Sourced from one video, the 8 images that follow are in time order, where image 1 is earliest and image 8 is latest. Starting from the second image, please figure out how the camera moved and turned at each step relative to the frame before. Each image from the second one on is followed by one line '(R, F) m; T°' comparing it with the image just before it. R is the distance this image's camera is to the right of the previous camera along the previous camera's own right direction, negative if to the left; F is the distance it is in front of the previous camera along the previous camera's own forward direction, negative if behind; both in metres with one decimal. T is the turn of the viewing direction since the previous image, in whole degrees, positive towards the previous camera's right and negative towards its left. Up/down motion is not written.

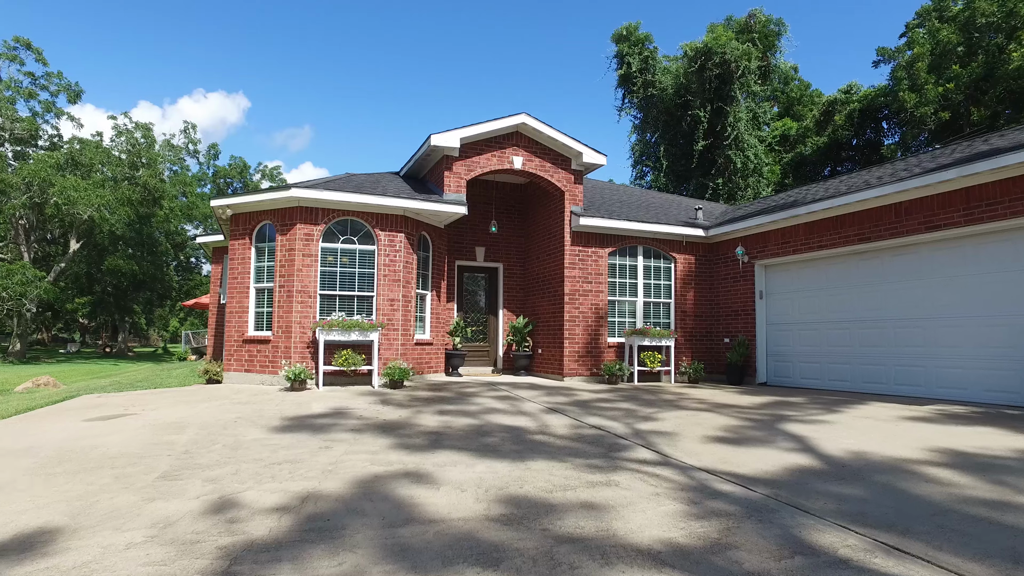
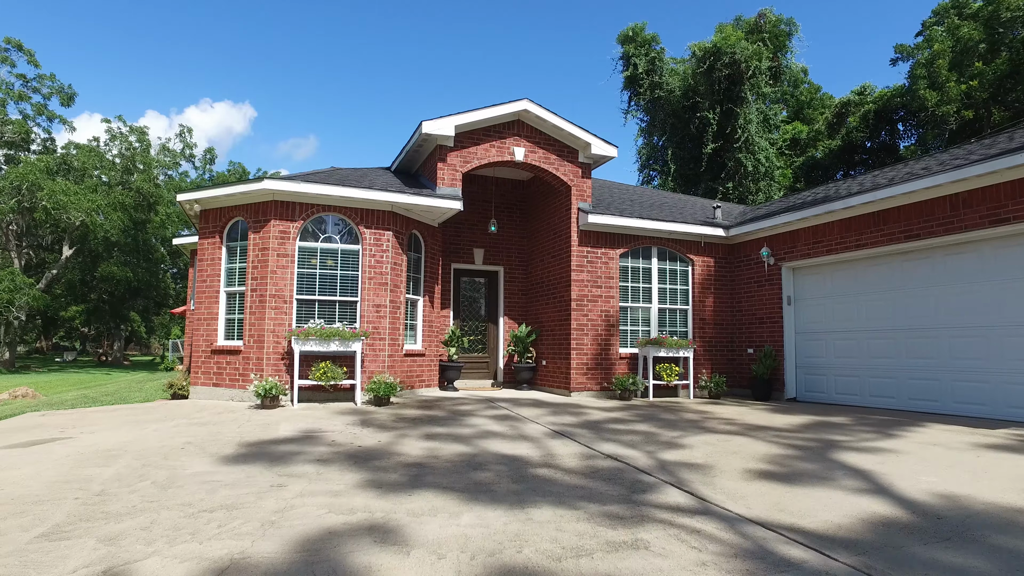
(0.0, +1.2) m; 0°
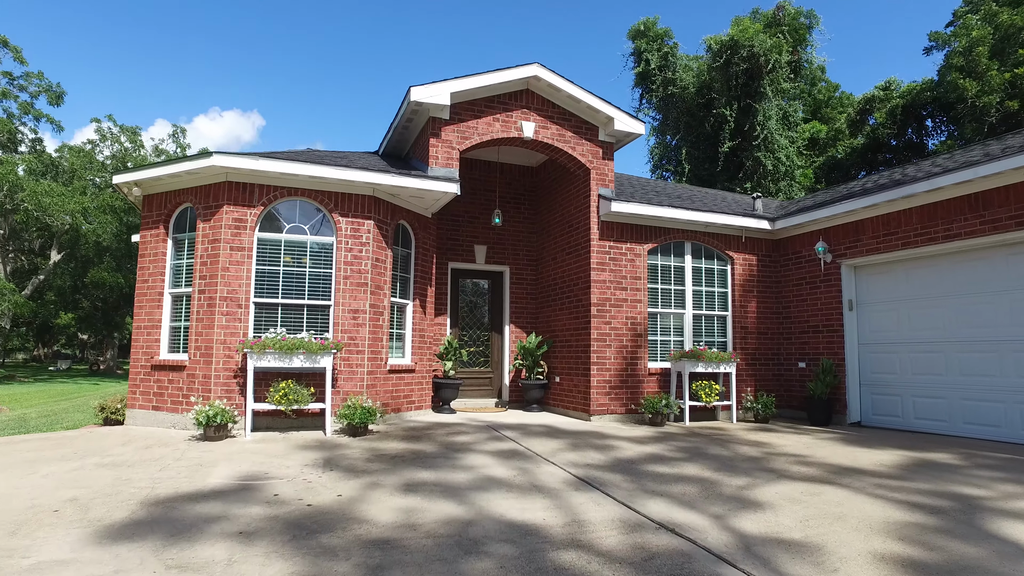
(0.0, +1.9) m; 0°
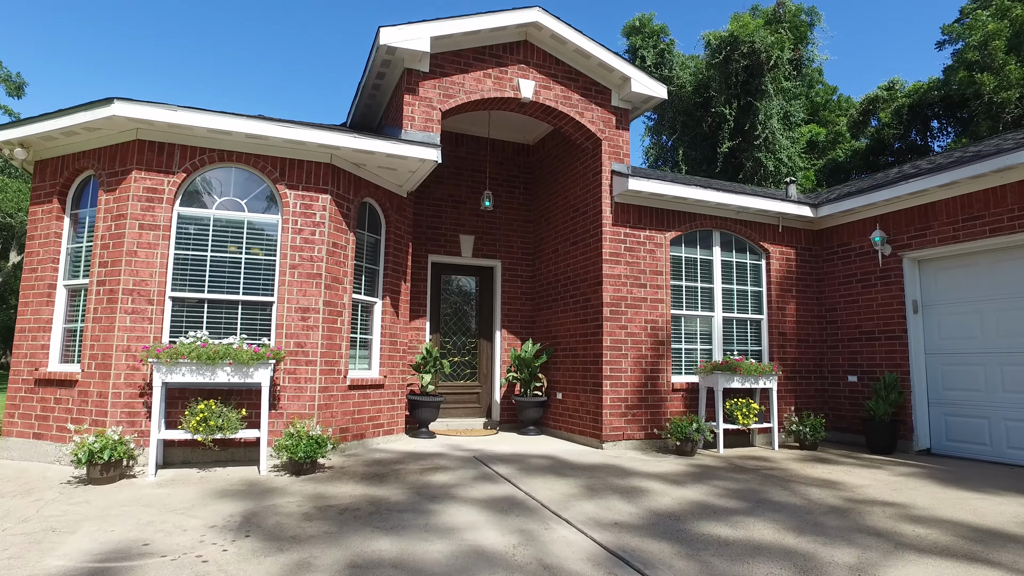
(-0.1, +1.8) m; +1°
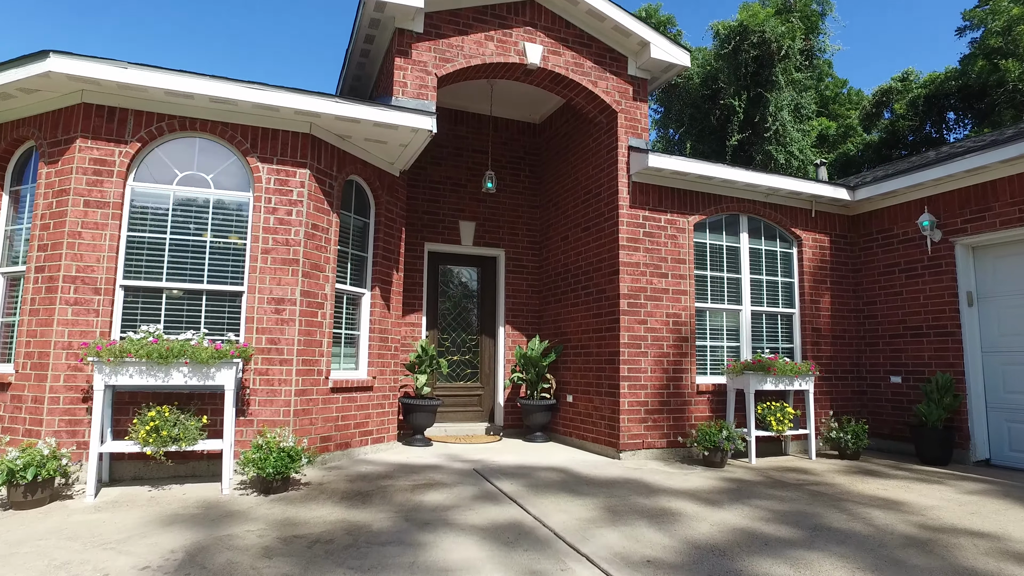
(0.0, +0.9) m; 0°
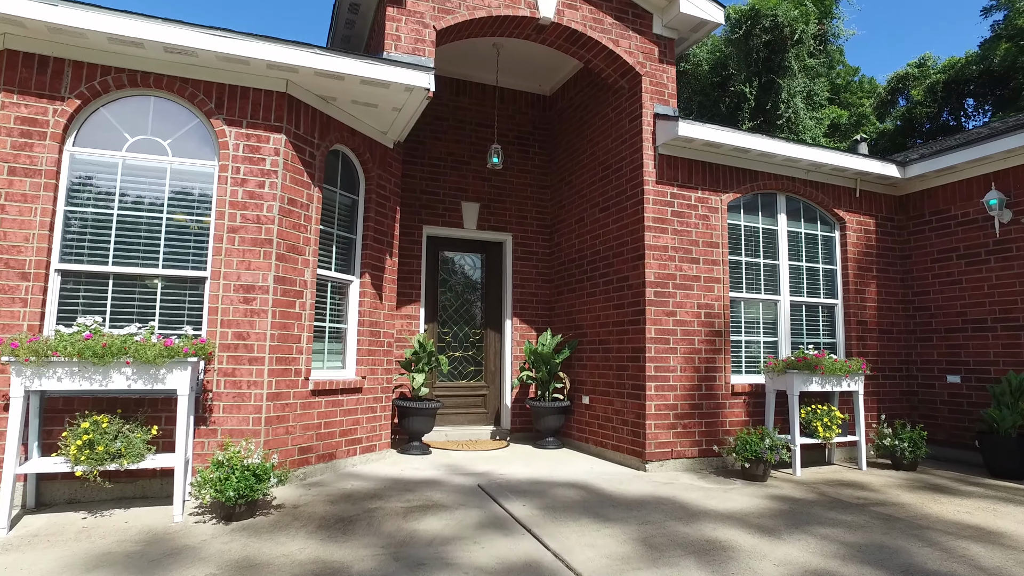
(-0.1, +0.9) m; 0°
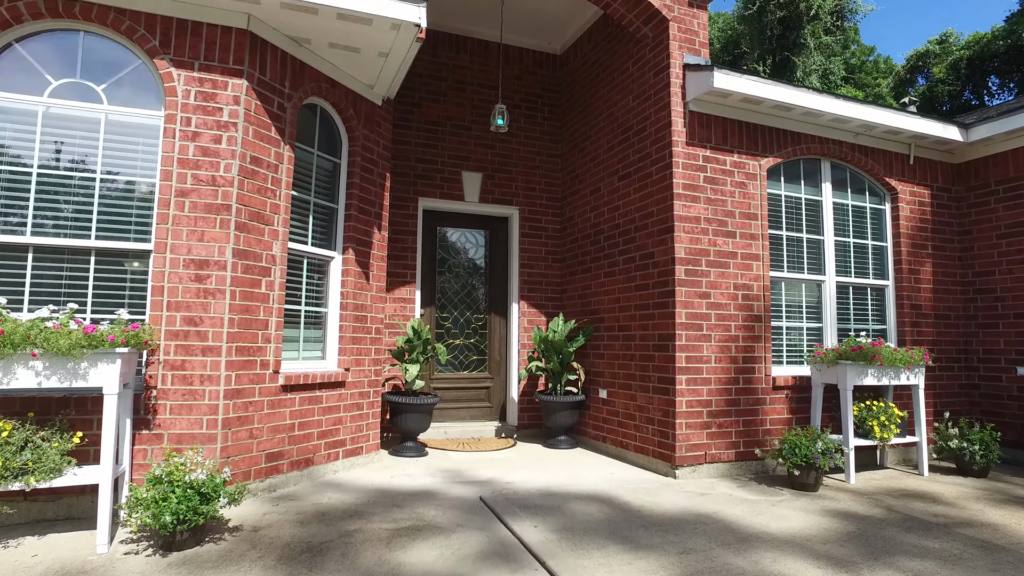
(0.0, +0.8) m; 0°
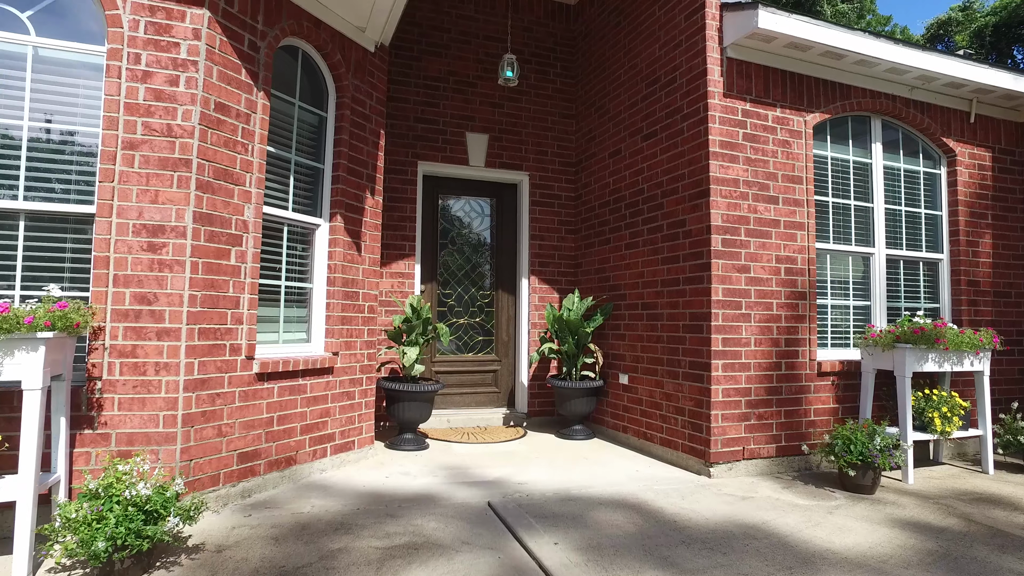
(-0.1, +0.6) m; 0°
